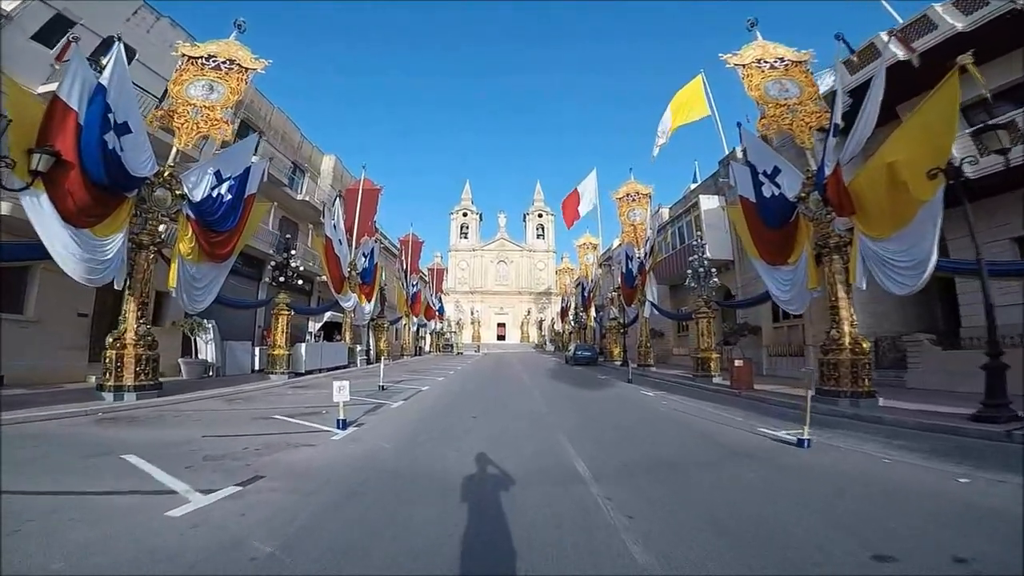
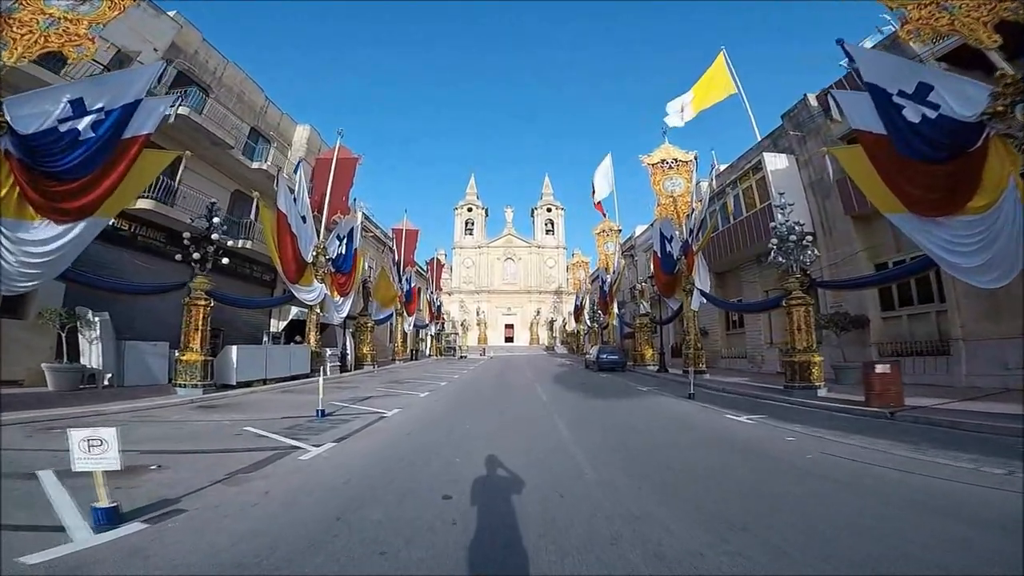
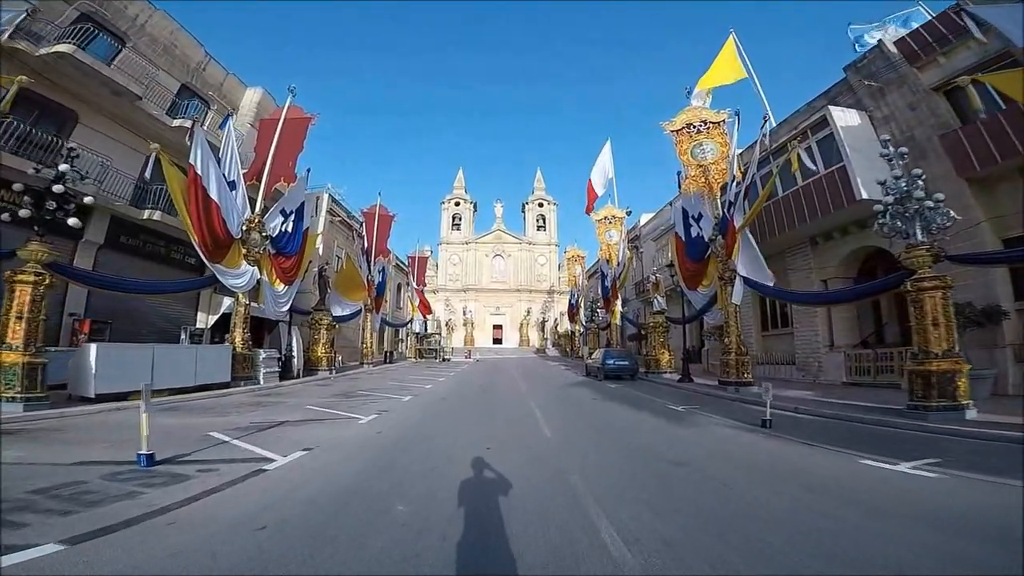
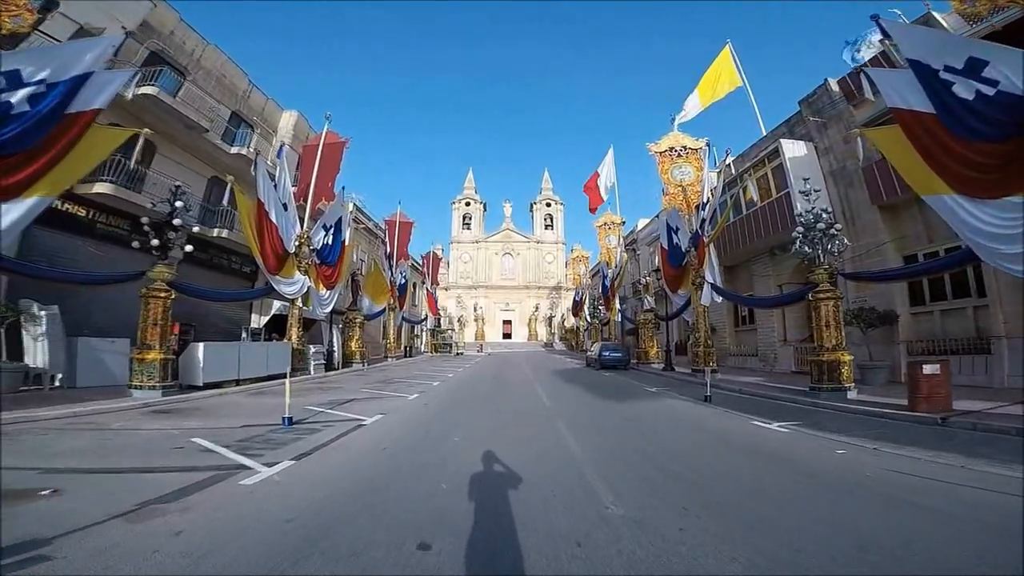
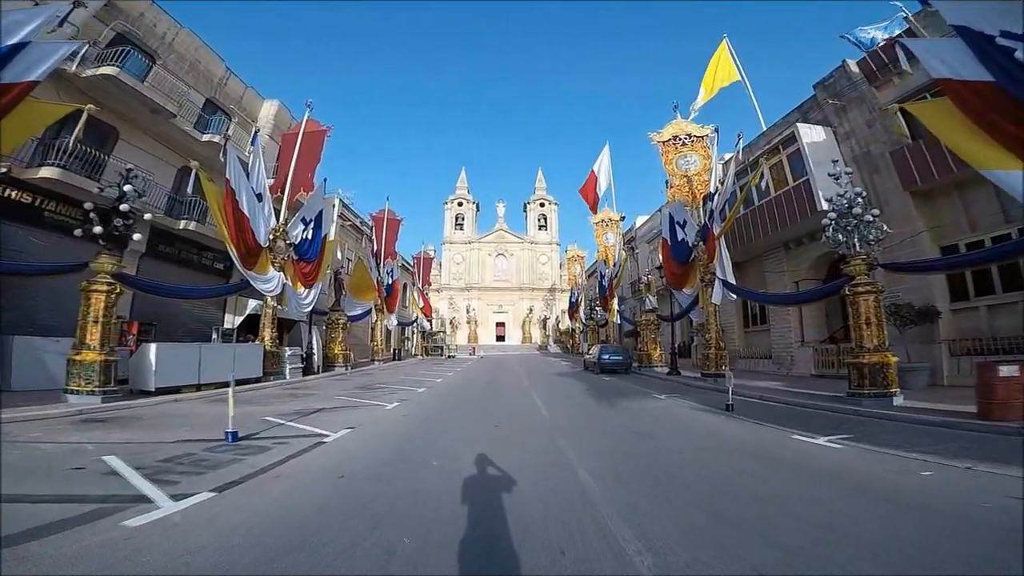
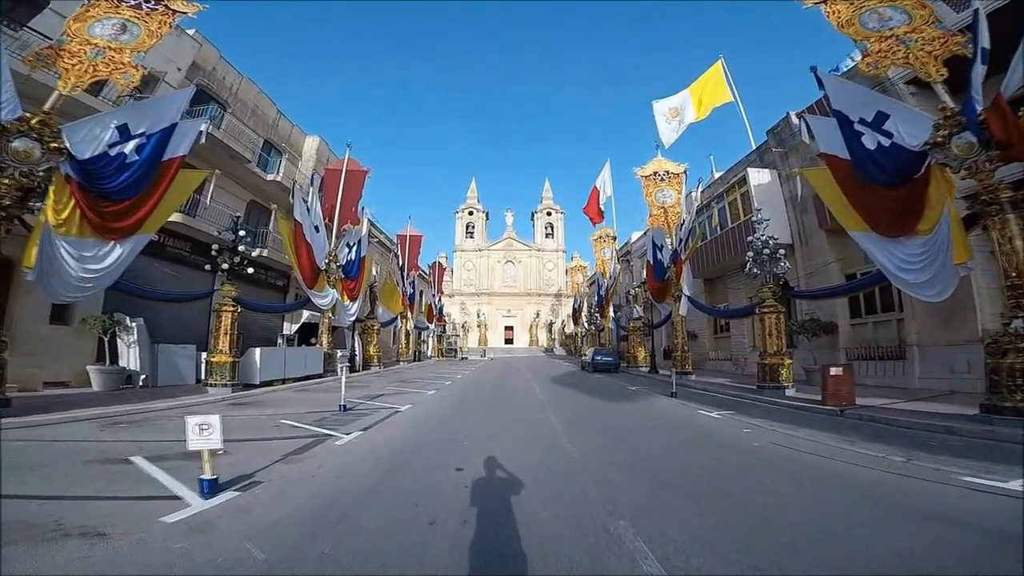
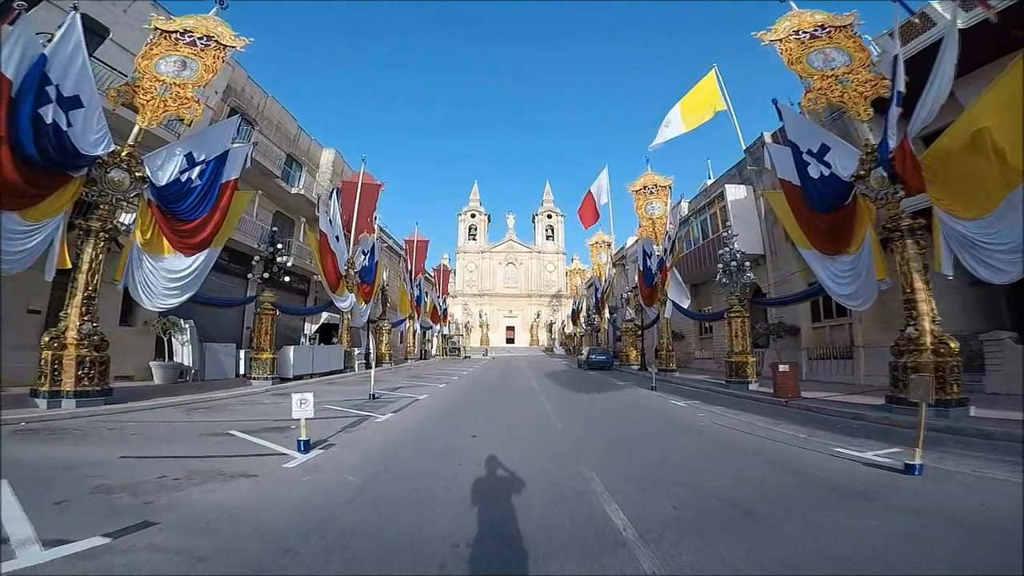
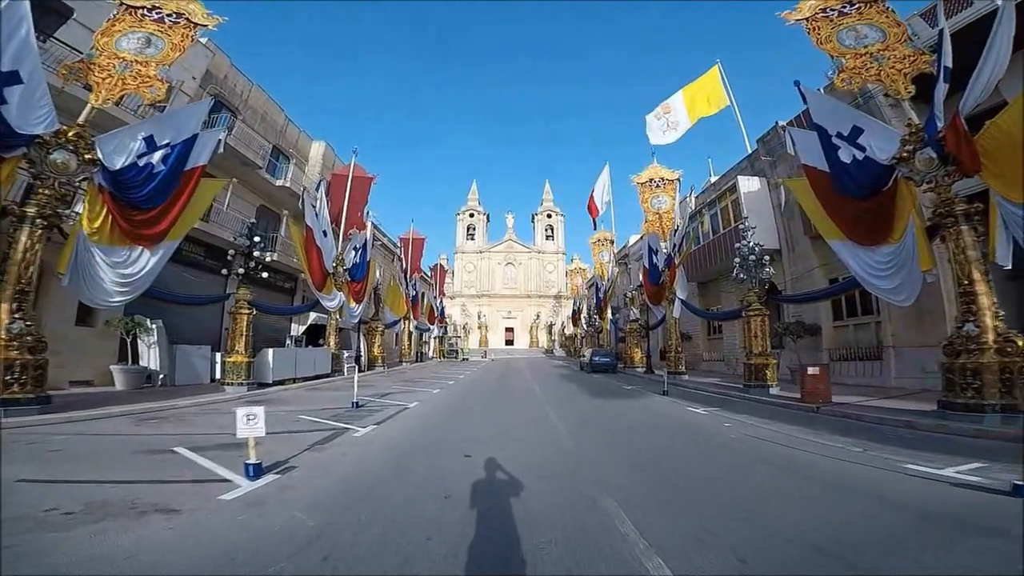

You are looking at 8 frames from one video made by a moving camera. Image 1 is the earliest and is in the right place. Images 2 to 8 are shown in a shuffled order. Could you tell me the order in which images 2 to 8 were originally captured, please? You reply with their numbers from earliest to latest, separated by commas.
7, 8, 6, 2, 4, 5, 3
